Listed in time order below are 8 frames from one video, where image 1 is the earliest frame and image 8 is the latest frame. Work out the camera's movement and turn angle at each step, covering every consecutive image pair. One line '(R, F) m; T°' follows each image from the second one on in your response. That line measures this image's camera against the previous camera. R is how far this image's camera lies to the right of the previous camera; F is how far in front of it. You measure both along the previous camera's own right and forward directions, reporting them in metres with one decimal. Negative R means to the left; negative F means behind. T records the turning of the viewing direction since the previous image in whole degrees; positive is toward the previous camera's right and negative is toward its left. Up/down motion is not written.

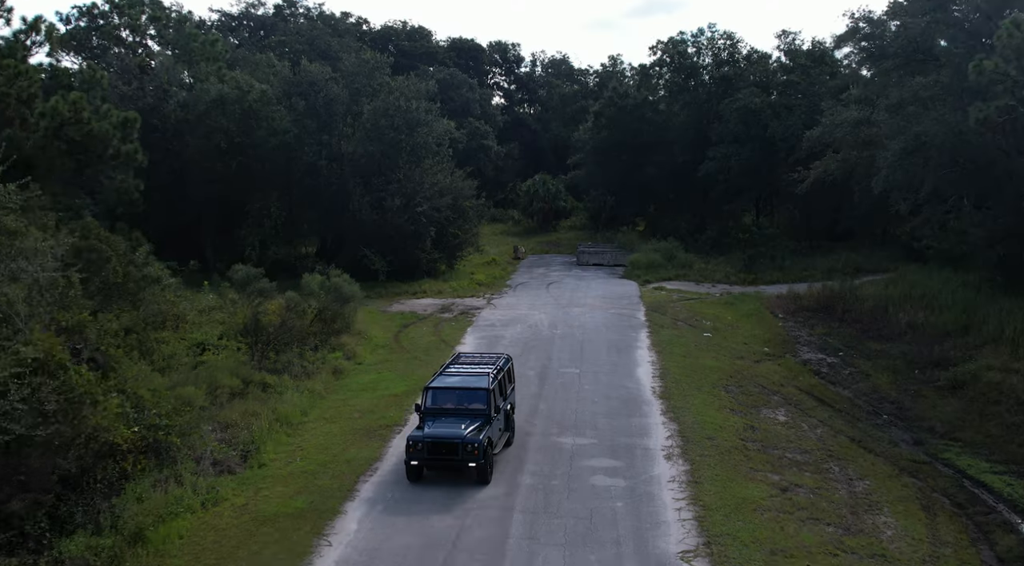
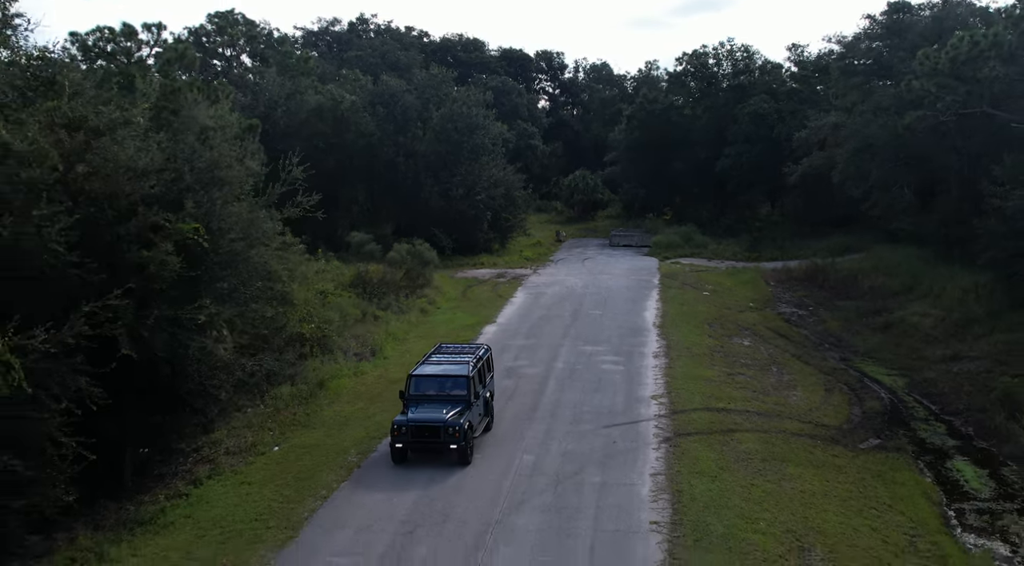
(+0.2, -9.8) m; -3°
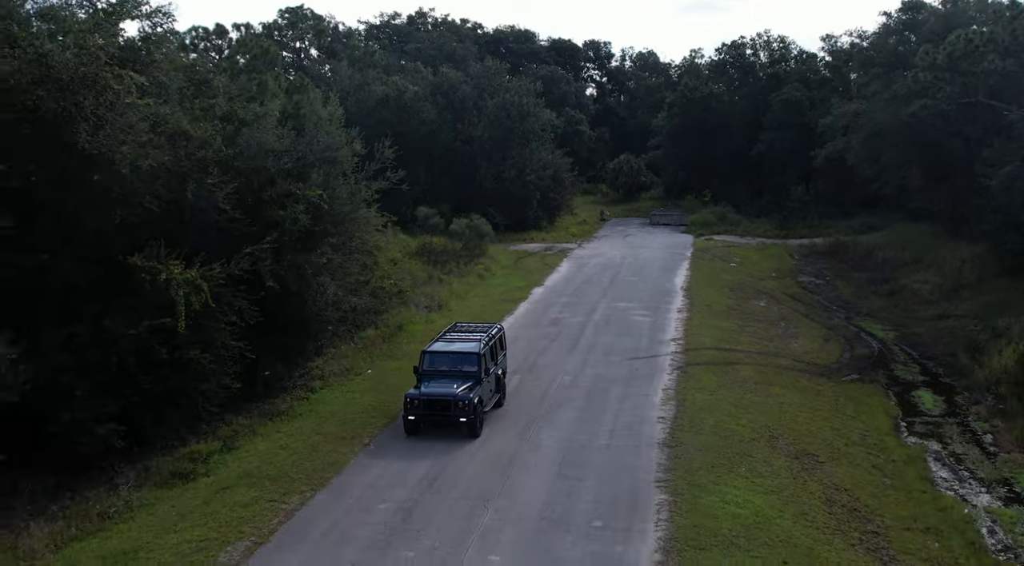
(+0.1, -5.4) m; -3°
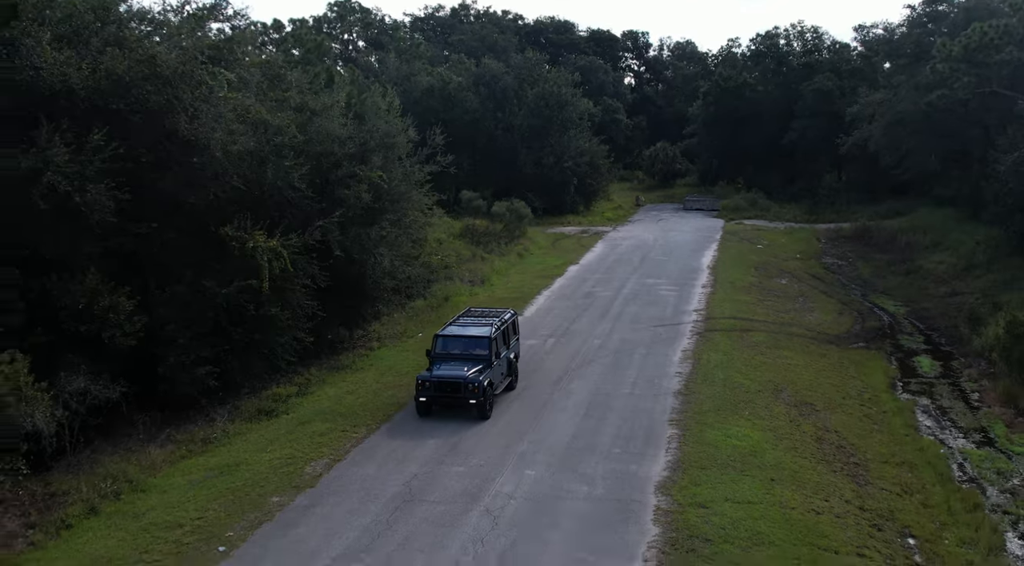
(+0.1, -3.1) m; -2°
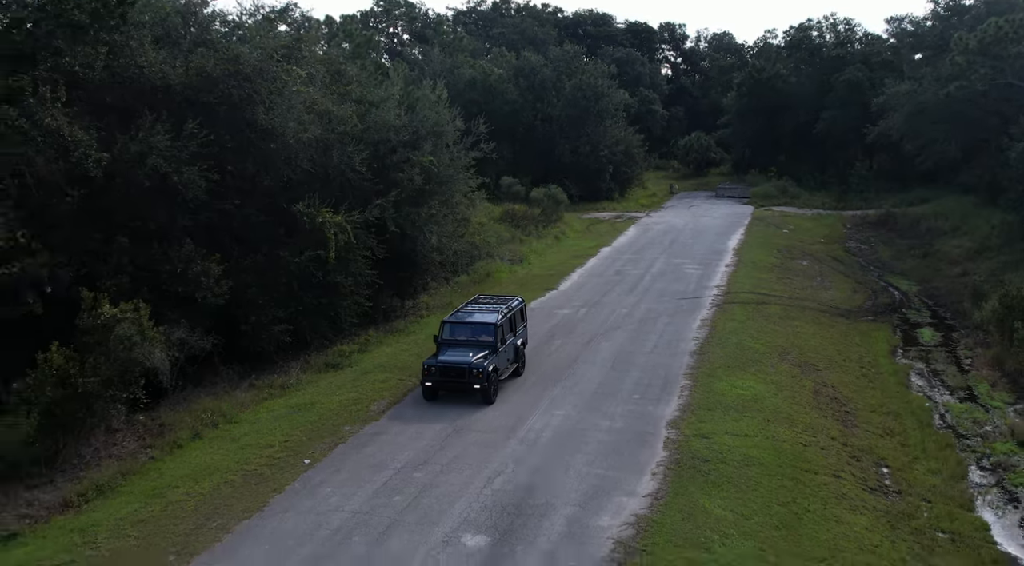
(+0.1, -3.1) m; -2°
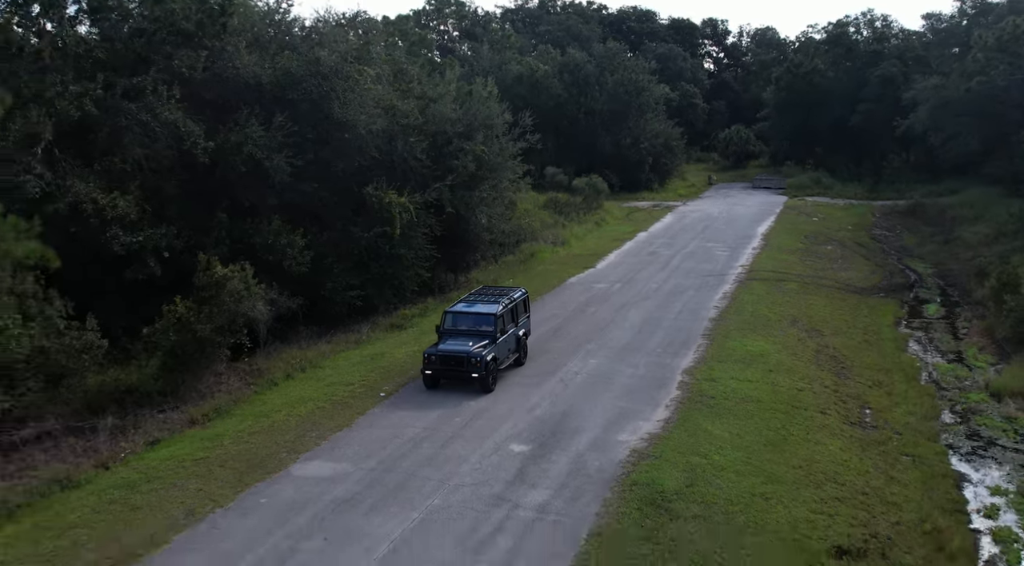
(+0.1, -3.7) m; -3°
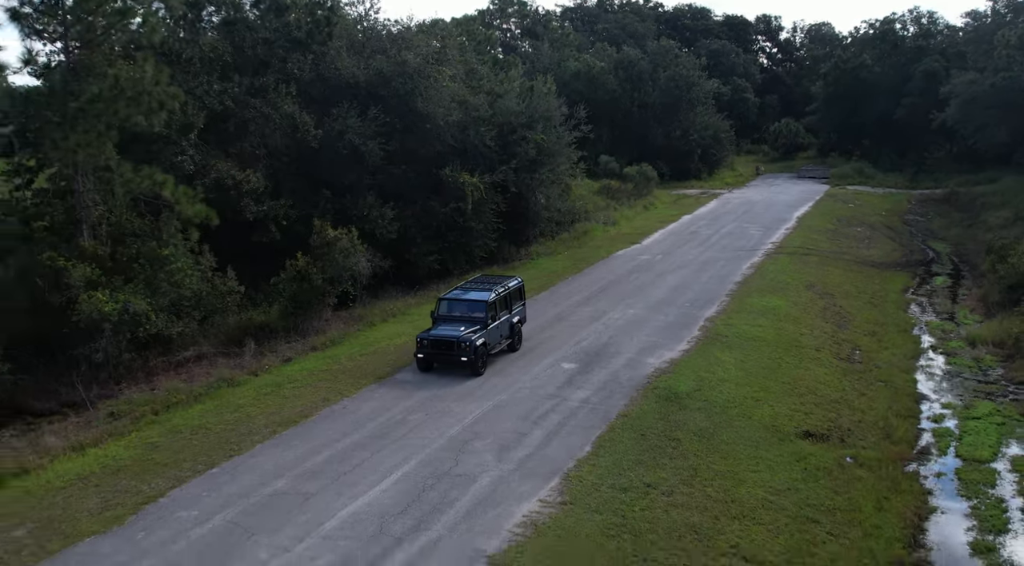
(+0.2, -5.3) m; -3°
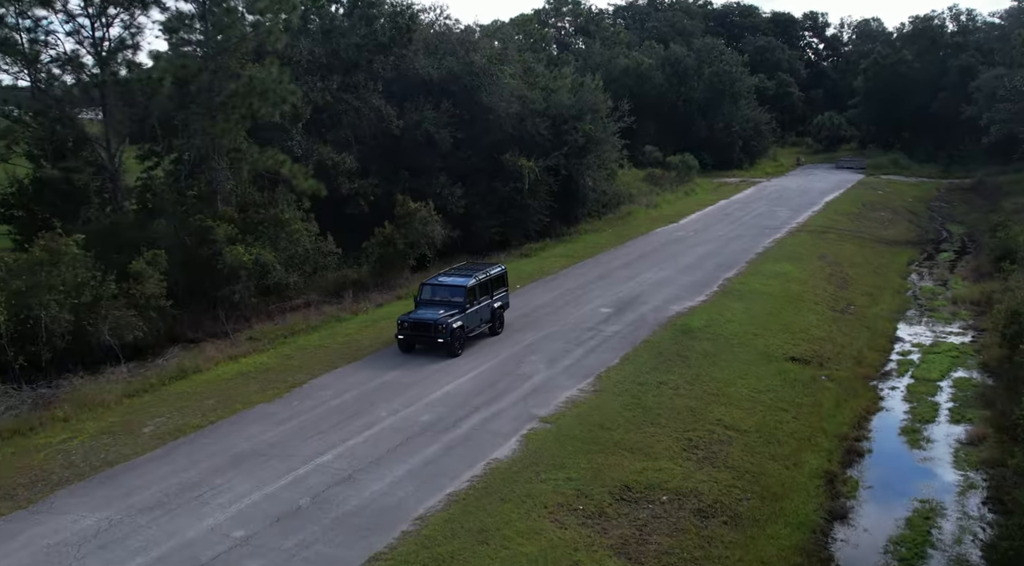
(+0.1, -5.7) m; -3°
